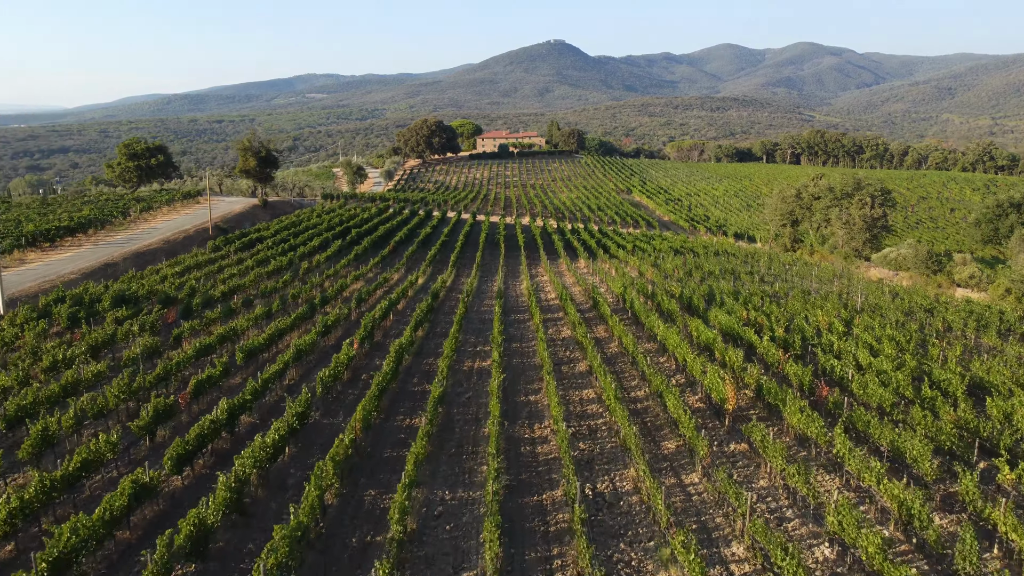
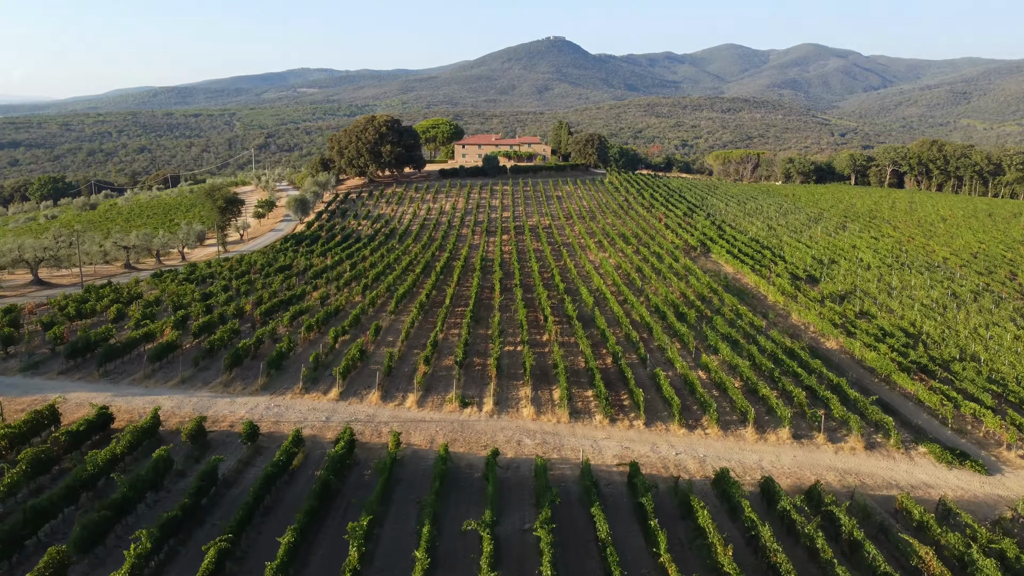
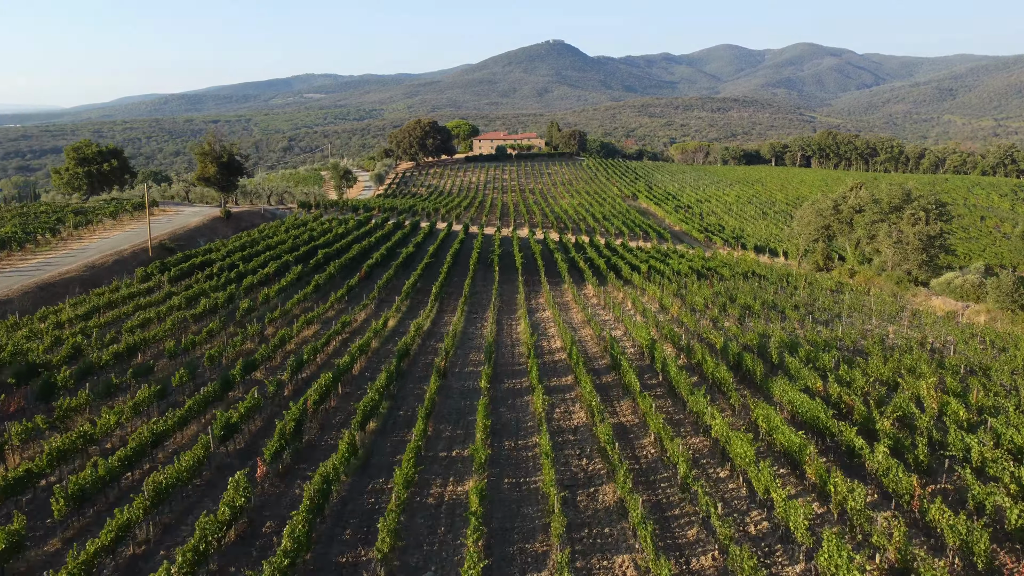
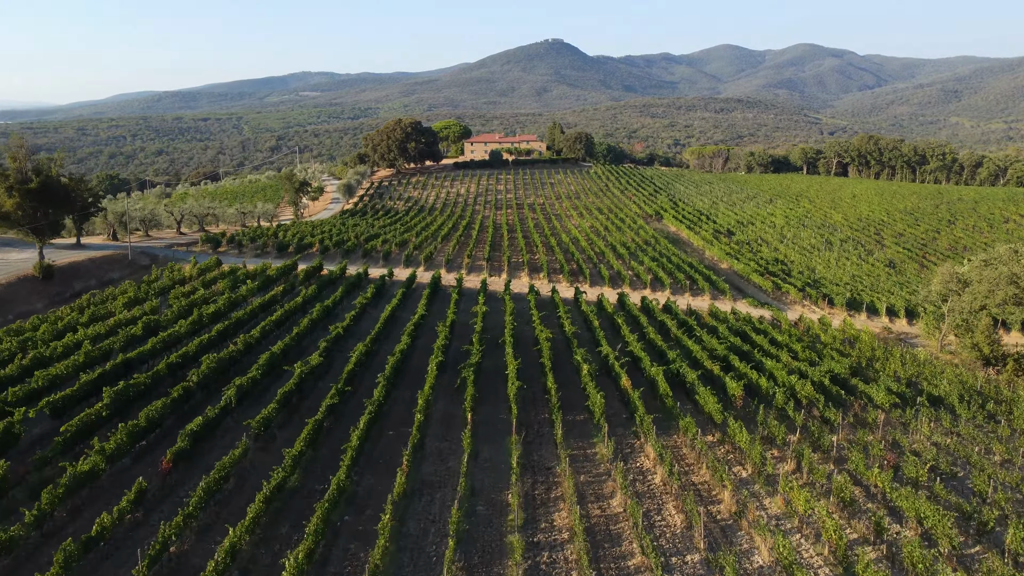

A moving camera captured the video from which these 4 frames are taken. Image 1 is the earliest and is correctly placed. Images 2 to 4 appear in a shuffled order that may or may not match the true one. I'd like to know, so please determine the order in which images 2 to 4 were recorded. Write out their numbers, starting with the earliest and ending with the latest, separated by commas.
3, 4, 2
